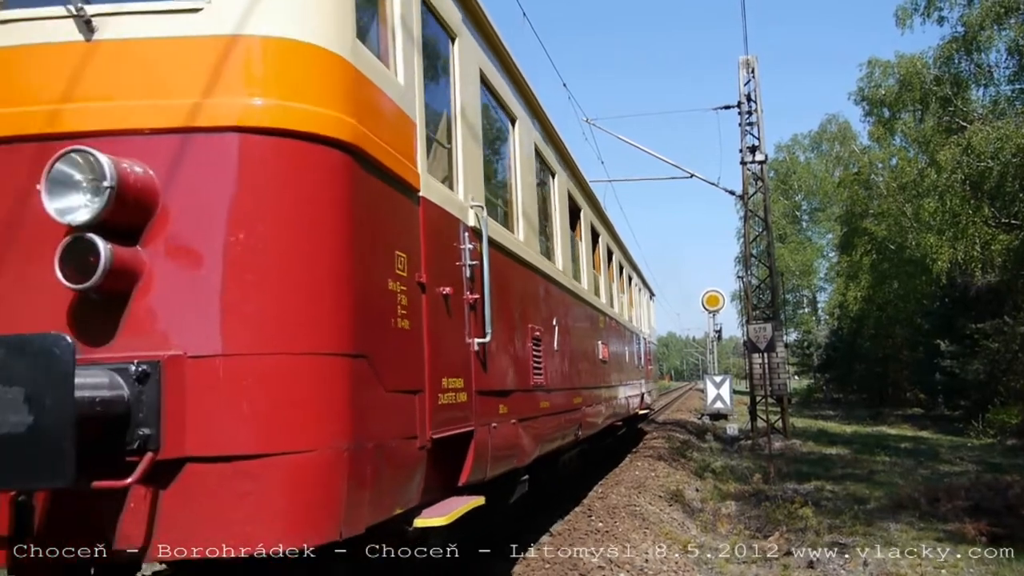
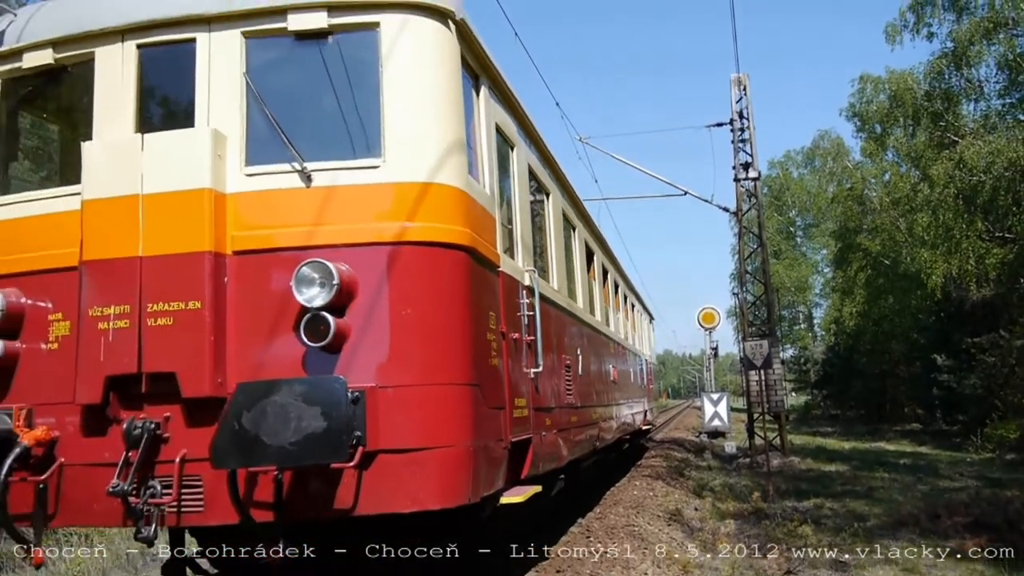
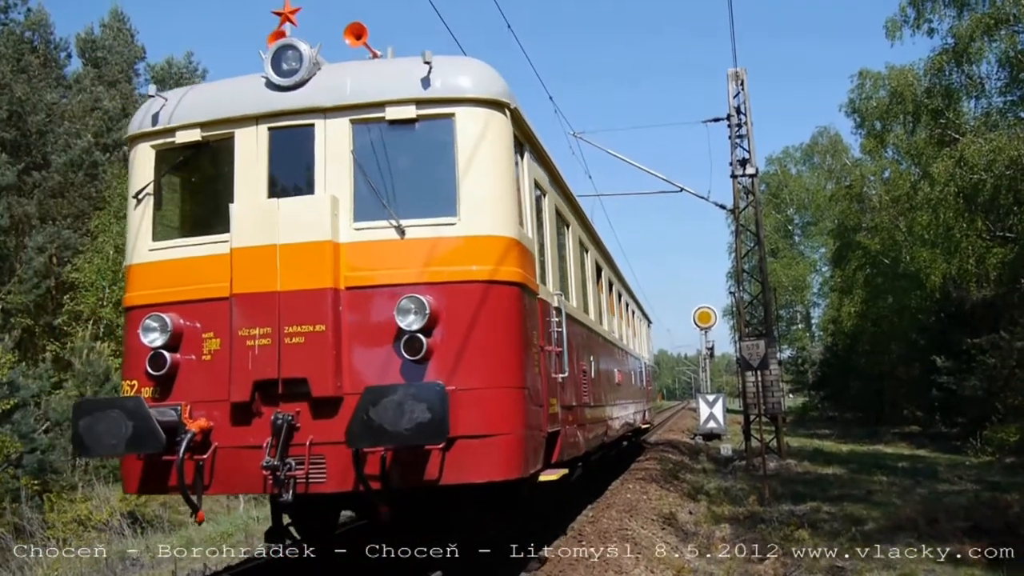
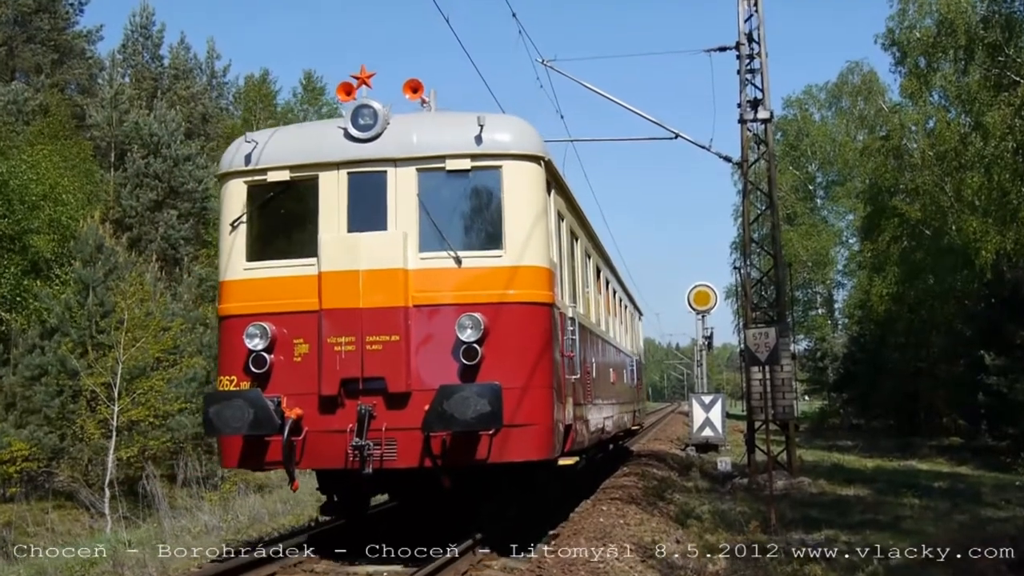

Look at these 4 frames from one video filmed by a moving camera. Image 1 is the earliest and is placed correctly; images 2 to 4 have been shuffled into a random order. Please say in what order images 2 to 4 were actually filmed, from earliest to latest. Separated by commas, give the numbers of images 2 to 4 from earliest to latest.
2, 3, 4
